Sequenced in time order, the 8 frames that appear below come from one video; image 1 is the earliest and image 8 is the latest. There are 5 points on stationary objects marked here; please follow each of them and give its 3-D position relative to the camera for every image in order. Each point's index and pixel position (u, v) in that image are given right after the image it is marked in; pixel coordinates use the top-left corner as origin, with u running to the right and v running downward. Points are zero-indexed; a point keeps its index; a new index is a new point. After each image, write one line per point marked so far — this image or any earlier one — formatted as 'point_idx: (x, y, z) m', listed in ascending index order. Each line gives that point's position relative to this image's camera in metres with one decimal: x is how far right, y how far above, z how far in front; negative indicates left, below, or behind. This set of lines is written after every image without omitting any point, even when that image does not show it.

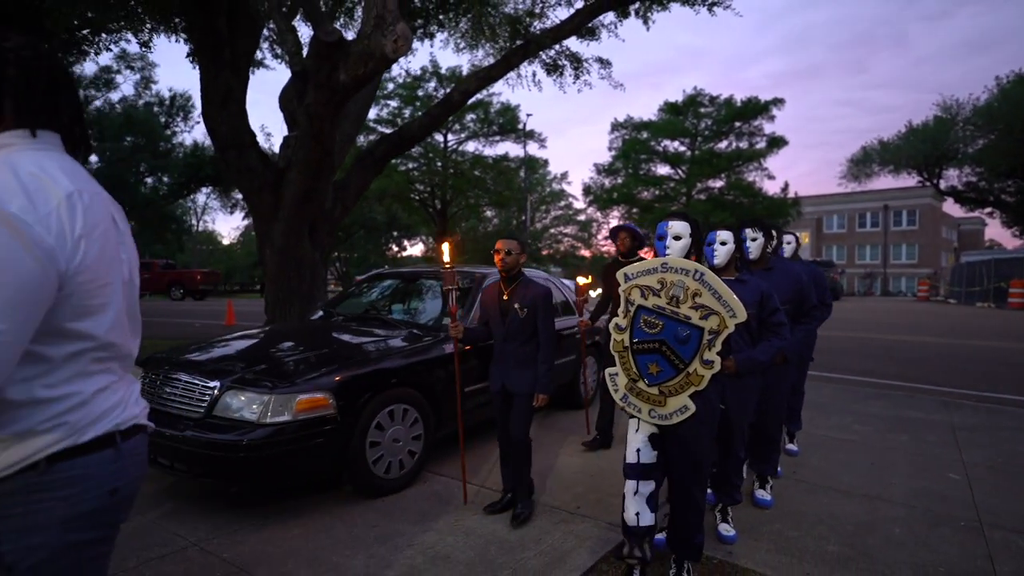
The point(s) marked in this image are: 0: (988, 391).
0: (+7.2, -1.6, +8.8) m
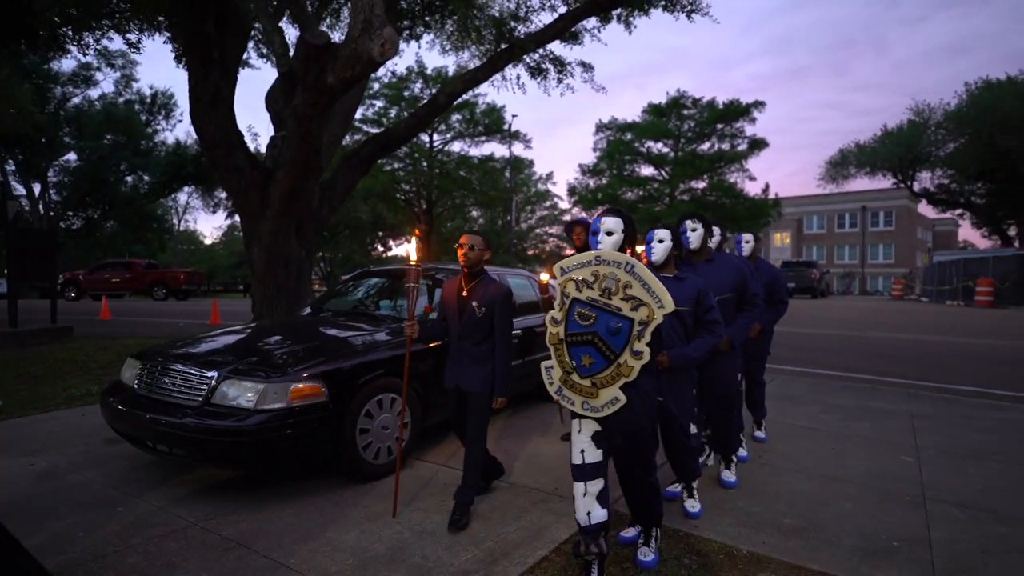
0: (+7.0, -1.5, +9.2) m
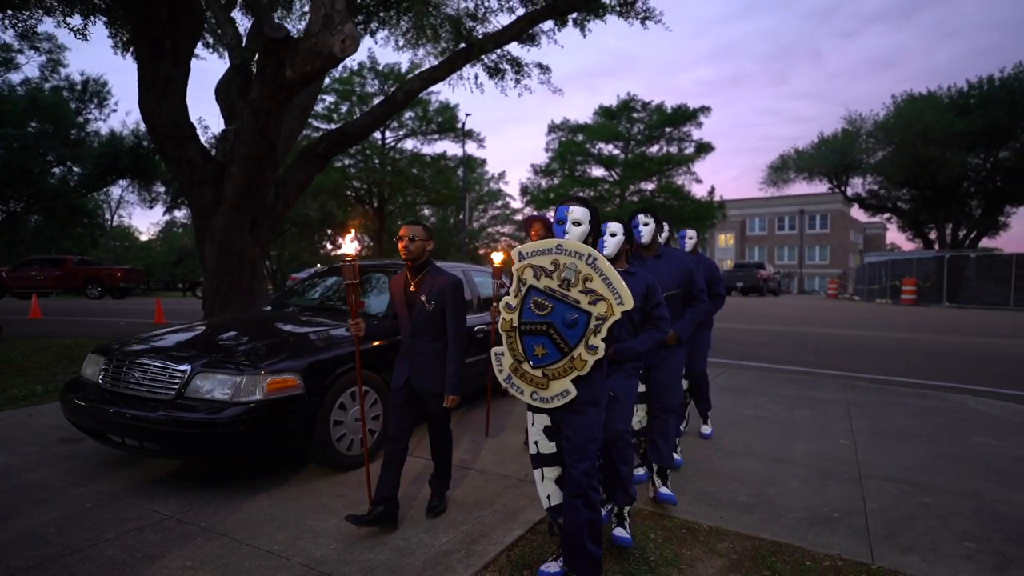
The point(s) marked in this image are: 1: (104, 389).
0: (+6.3, -1.5, +9.9) m
1: (-3.0, -0.7, +4.2) m
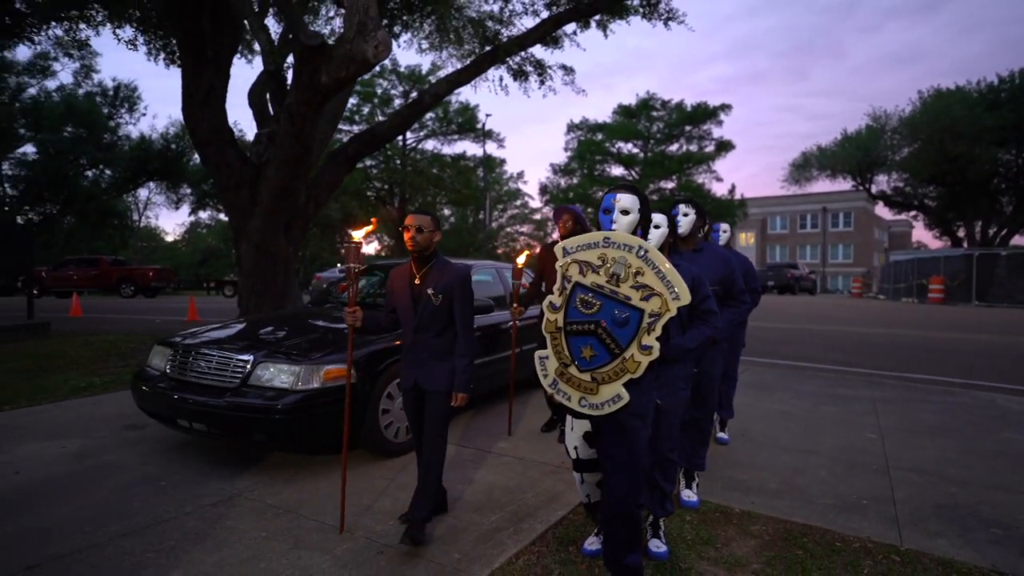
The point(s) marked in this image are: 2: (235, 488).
0: (+6.8, -1.4, +10.0) m
1: (-2.7, -0.7, +4.6) m
2: (-1.9, -1.4, +3.9) m
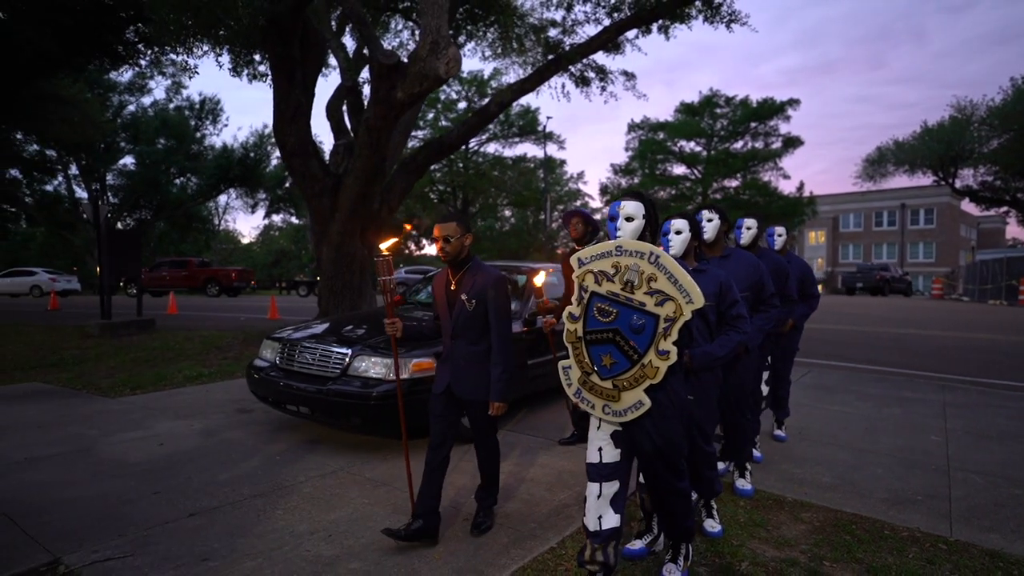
0: (+7.9, -1.5, +9.7) m
1: (-2.1, -0.7, +5.3) m
2: (-1.4, -1.4, +4.5) m
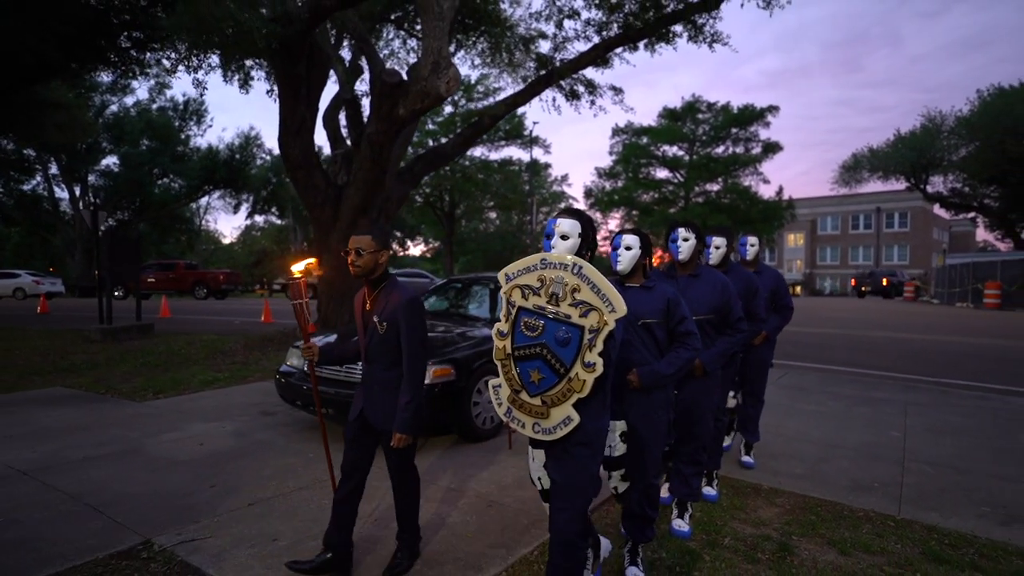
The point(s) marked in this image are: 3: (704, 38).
0: (+7.8, -1.6, +10.5) m
1: (-2.1, -0.9, +5.8) m
2: (-1.3, -1.5, +5.1) m
3: (+4.5, +5.8, +13.4) m
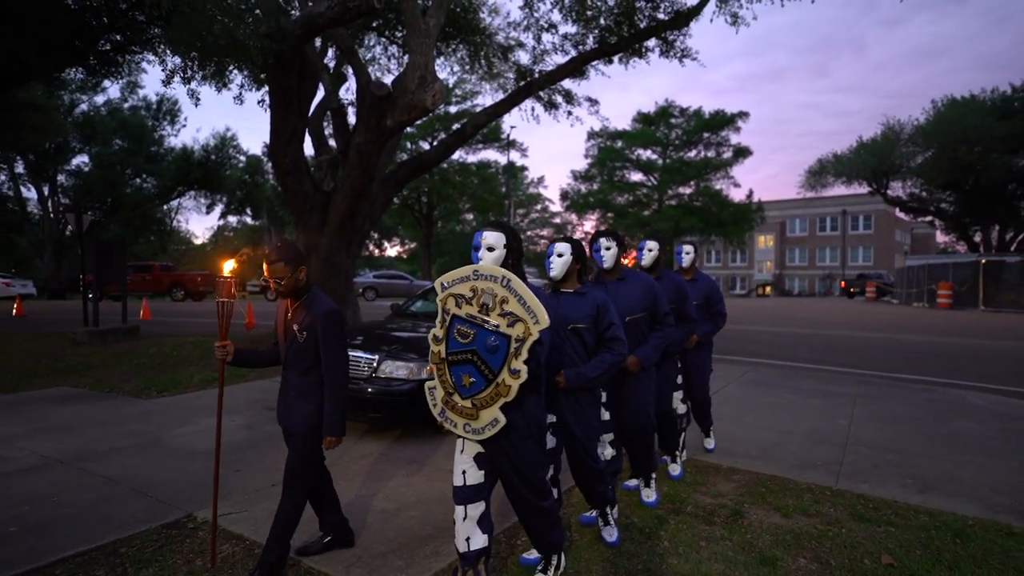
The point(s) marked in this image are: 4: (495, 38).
0: (+7.5, -1.7, +11.4) m
1: (-2.2, -0.9, +6.3) m
2: (-1.4, -1.6, +5.6) m
3: (+4.0, +5.8, +14.2) m
4: (-0.3, +6.7, +15.8) m
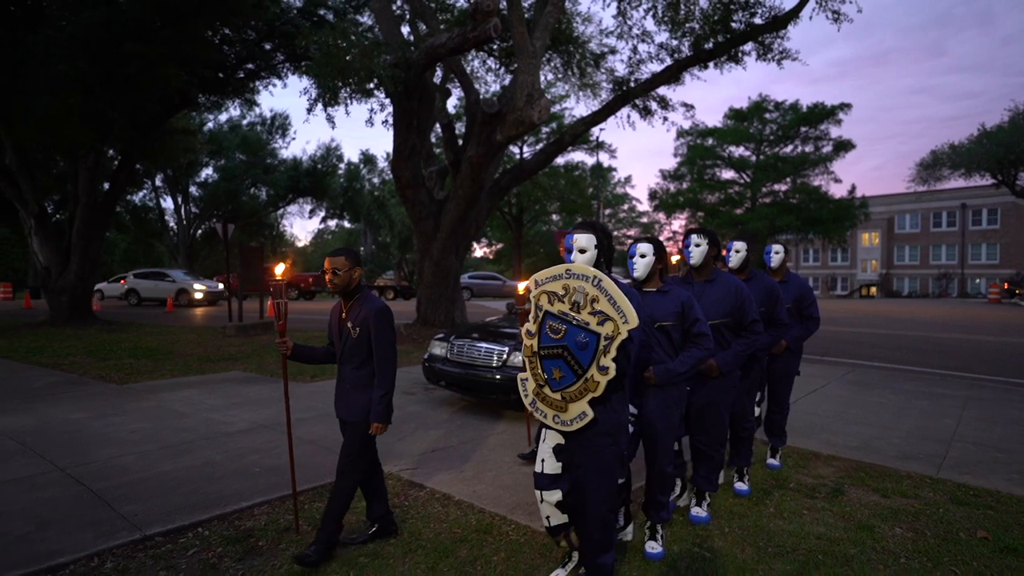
0: (+9.5, -1.7, +11.0) m
1: (-0.8, -0.9, +7.3) m
2: (-0.1, -1.6, +6.5) m
3: (+6.5, +5.8, +14.2) m
4: (+2.4, +6.6, +16.5) m
